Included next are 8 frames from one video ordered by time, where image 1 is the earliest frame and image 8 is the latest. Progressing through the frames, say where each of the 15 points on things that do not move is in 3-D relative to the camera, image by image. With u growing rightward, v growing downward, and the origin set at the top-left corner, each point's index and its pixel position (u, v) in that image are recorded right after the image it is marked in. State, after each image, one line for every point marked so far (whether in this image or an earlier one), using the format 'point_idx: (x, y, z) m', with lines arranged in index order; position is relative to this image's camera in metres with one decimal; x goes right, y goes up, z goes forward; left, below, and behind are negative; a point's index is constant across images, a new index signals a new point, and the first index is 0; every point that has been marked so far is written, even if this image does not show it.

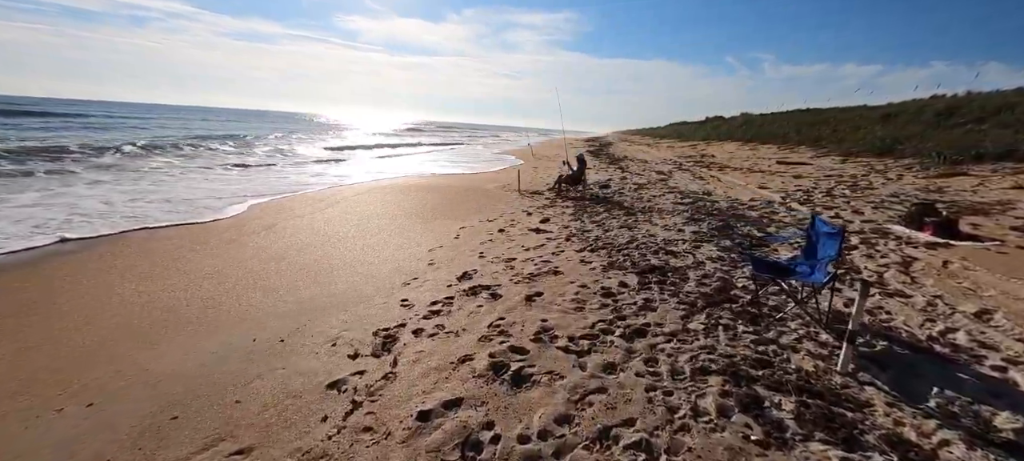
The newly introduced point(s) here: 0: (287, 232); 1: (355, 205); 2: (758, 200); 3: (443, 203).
0: (-3.8, 0.0, +7.0) m
1: (-3.6, +0.6, +9.5) m
2: (+4.9, +0.6, +8.1) m
3: (-1.7, +0.6, +9.6) m
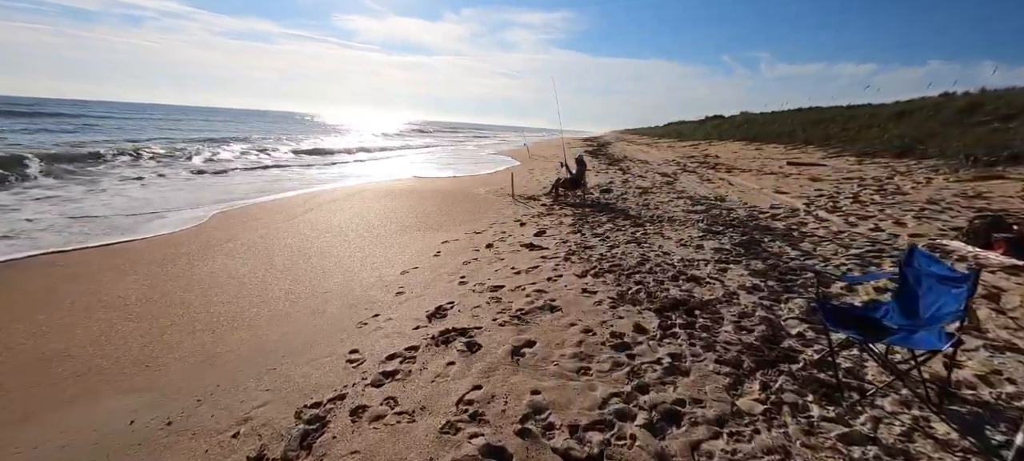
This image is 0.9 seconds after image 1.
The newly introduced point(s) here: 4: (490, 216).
0: (-3.9, -0.2, +6.0) m
1: (-3.8, +0.4, +8.6) m
2: (+4.8, +0.4, +7.2) m
3: (-1.8, +0.4, +8.7) m
4: (-0.6, +0.2, +7.7) m
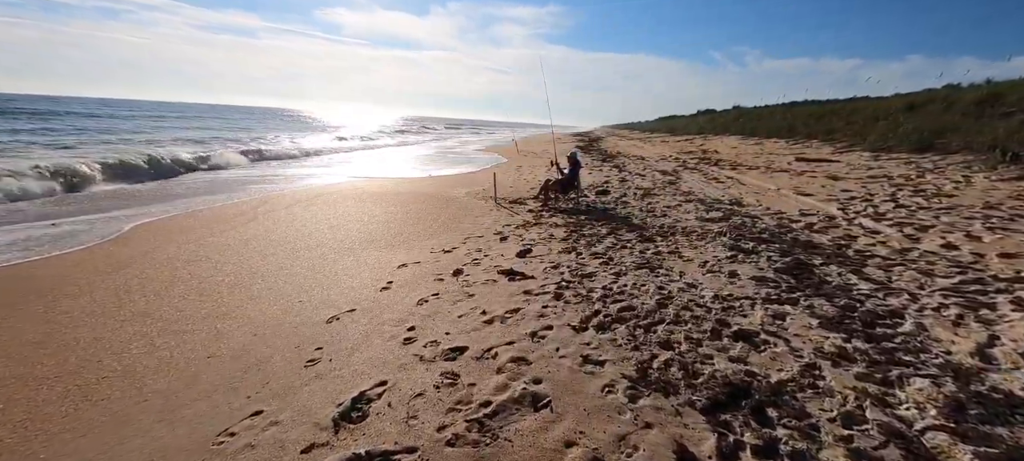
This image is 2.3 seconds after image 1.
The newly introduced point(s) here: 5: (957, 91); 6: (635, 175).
0: (-4.2, -0.5, +4.7) m
1: (-4.1, +0.1, +7.2) m
2: (+4.5, +0.2, +6.0) m
3: (-2.2, +0.2, +7.4) m
4: (-0.9, 0.0, +6.4) m
5: (+18.6, +5.8, +16.9) m
6: (+3.6, +1.6, +11.8) m
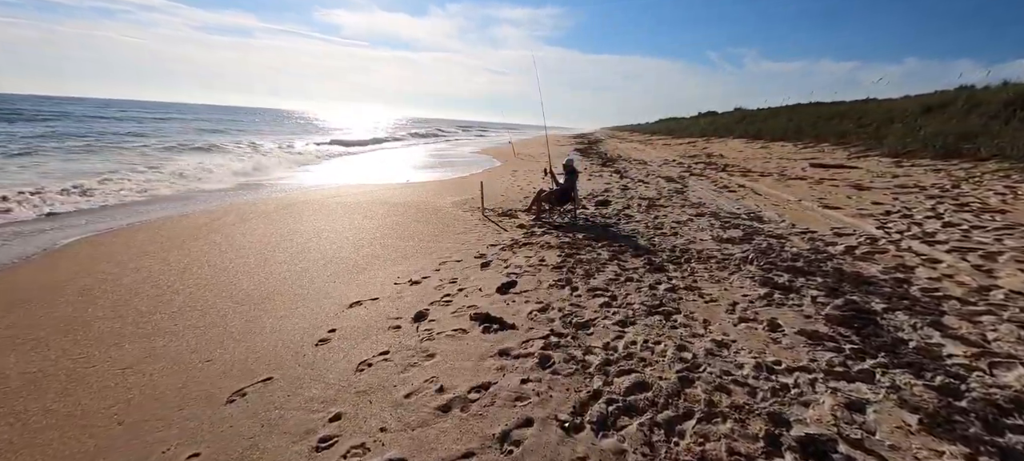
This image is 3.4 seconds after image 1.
0: (-4.4, -0.8, +3.8) m
1: (-4.3, -0.1, +6.3) m
2: (+4.3, -0.1, +5.1) m
3: (-2.4, -0.1, +6.5) m
4: (-1.1, -0.3, +5.5) m
5: (+18.4, +5.5, +16.0) m
6: (+3.4, +1.3, +11.0) m
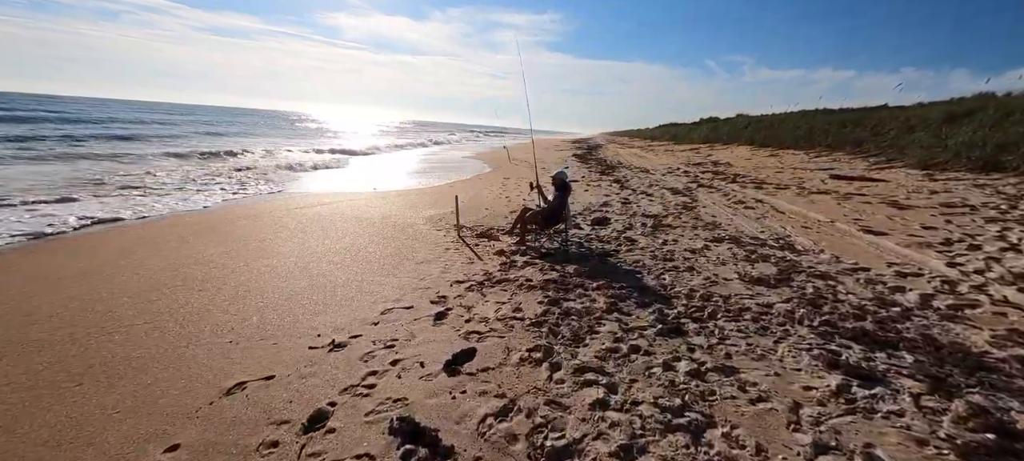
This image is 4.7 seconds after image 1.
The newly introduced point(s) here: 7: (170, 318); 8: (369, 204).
0: (-4.7, -1.1, +2.6) m
1: (-4.6, -0.5, +5.1) m
2: (+4.0, -0.5, +4.0) m
3: (-2.7, -0.4, +5.3) m
4: (-1.4, -0.6, +4.3) m
5: (+18.1, +4.8, +14.9) m
6: (+3.1, +0.9, +9.8) m
7: (-3.1, -0.8, +3.8) m
8: (-3.4, +0.6, +9.7) m
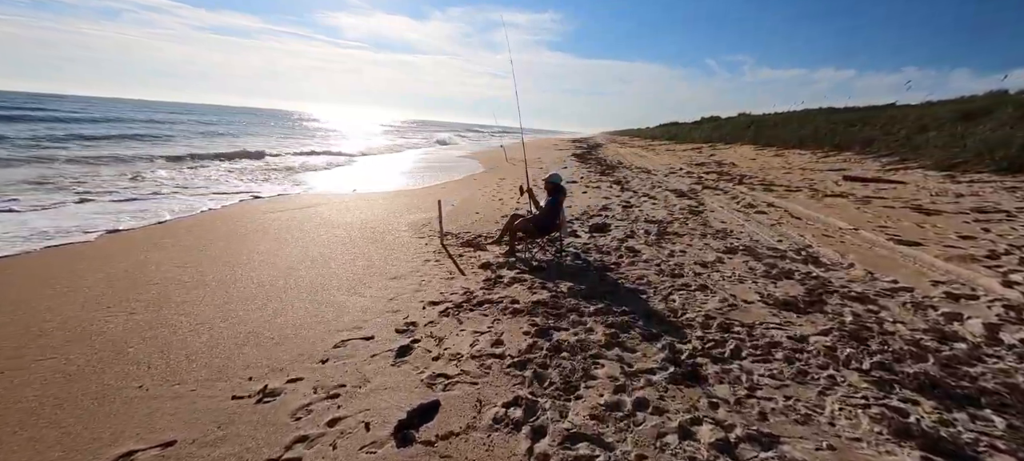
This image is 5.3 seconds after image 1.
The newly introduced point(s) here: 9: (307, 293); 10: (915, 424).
0: (-4.9, -1.2, +1.9) m
1: (-4.8, -0.6, +4.5) m
2: (+3.8, -0.6, +3.3) m
3: (-2.8, -0.5, +4.6) m
4: (-1.5, -0.7, +3.7) m
5: (+18.0, +4.7, +14.3) m
6: (+2.9, +0.8, +9.2) m
7: (-3.3, -0.9, +3.1) m
8: (-3.6, +0.5, +9.0) m
9: (-2.0, -0.6, +4.2) m
10: (+2.0, -1.0, +2.1) m
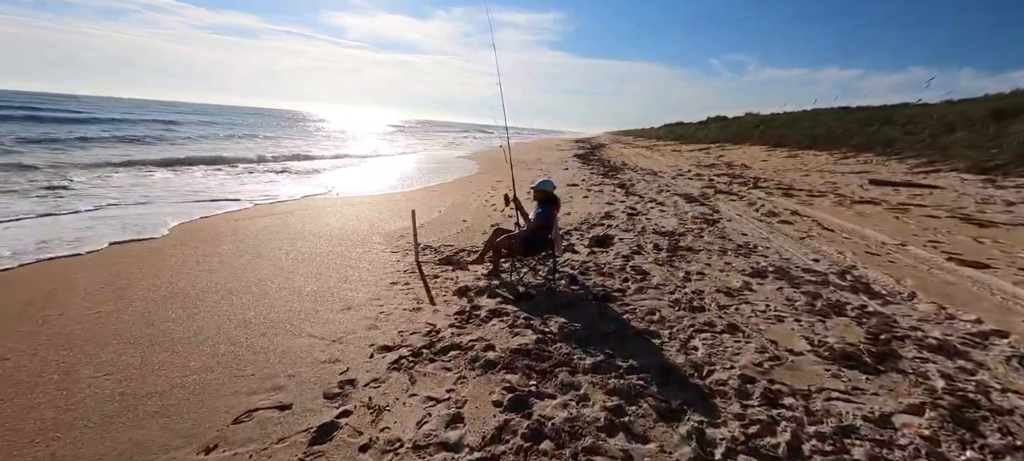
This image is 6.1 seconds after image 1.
0: (-5.1, -1.3, +1.2) m
1: (-4.9, -0.7, +3.7) m
2: (+3.7, -0.8, +2.5) m
3: (-3.0, -0.7, +3.8) m
4: (-1.7, -0.9, +2.9) m
5: (+17.9, +4.5, +13.3) m
6: (+2.8, +0.6, +8.3) m
7: (-3.5, -1.1, +2.3) m
8: (-3.7, +0.4, +8.2) m
9: (-2.2, -0.8, +3.4) m
10: (+1.8, -1.1, +1.2) m
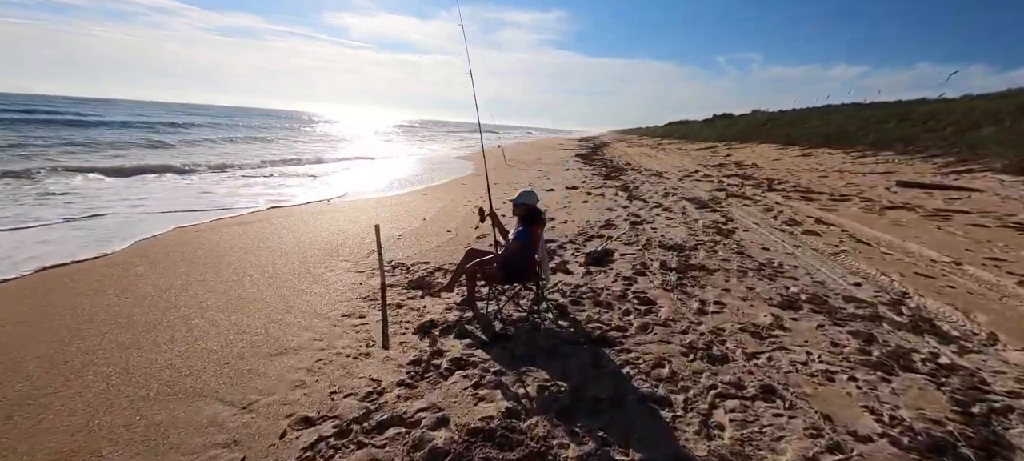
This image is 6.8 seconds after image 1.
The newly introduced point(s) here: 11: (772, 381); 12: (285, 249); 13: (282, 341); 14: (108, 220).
0: (-5.3, -1.6, +0.5) m
1: (-5.1, -0.9, +3.0) m
2: (+3.4, -1.0, +1.7) m
3: (-3.2, -0.9, +3.1) m
4: (-1.9, -1.1, +2.2) m
5: (+17.8, +4.4, +12.4) m
6: (+2.6, +0.4, +7.5) m
7: (-3.7, -1.3, +1.6) m
8: (-3.9, +0.2, +7.5) m
9: (-2.4, -1.0, +2.7) m
10: (+1.6, -1.3, +0.5) m
11: (+1.5, -0.9, +2.4) m
12: (-3.2, -0.3, +5.7) m
13: (-1.8, -0.9, +3.1) m
14: (-8.5, +0.3, +8.4) m
